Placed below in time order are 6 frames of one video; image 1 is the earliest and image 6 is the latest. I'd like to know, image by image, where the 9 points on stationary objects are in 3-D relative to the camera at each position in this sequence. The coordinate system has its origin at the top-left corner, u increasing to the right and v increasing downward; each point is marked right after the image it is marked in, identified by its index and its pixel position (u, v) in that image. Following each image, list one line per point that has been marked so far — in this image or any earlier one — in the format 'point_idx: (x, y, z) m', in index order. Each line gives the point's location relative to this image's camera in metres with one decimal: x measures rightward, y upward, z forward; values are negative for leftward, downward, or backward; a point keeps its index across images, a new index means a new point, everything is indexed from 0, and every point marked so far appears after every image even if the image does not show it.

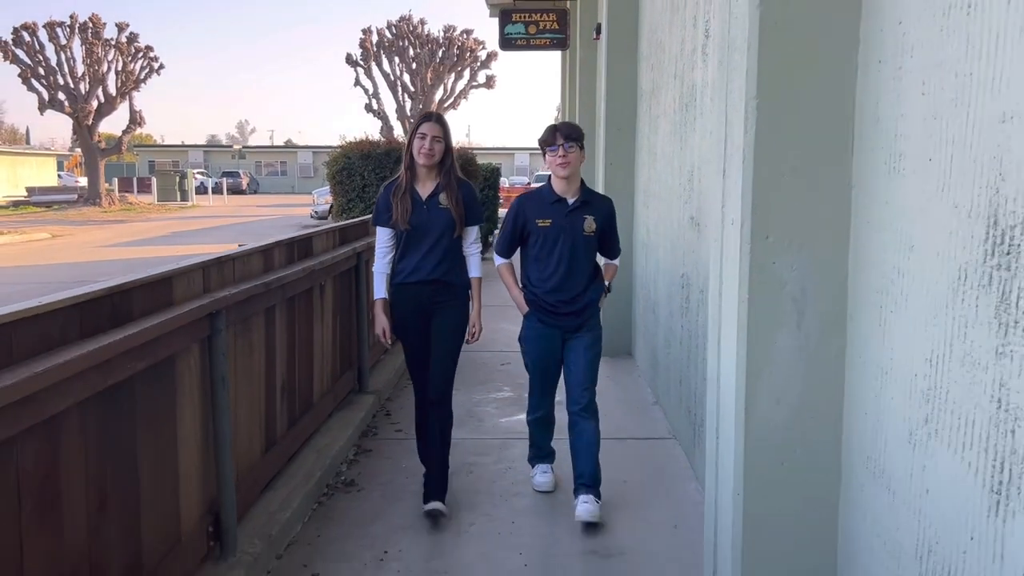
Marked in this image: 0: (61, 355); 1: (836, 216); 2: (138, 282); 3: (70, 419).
0: (-1.1, -0.2, +2.0) m
1: (+0.7, +0.2, +2.0) m
2: (-1.1, 0.0, +2.6) m
3: (-1.1, -0.3, +2.2) m
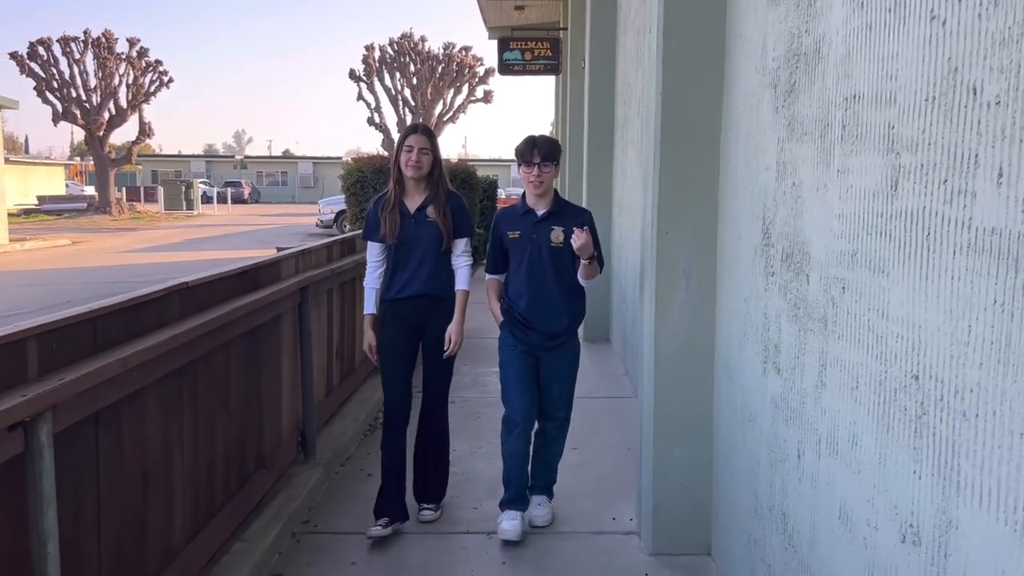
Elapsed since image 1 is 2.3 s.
0: (-1.1, -0.1, +3.3) m
1: (+0.7, +0.3, +3.3) m
2: (-1.1, +0.1, +3.9) m
3: (-1.1, -0.2, +3.4) m
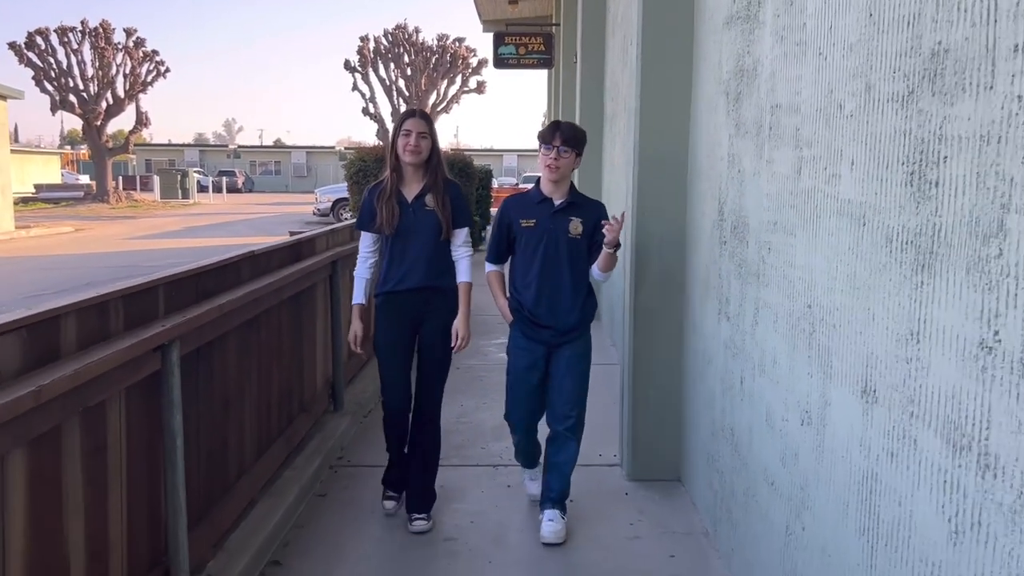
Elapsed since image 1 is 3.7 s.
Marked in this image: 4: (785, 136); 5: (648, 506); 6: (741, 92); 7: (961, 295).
0: (-1.0, +0.1, +4.0) m
1: (+0.7, +0.4, +4.0) m
2: (-1.1, +0.2, +4.5) m
3: (-1.1, -0.1, +4.1) m
4: (+0.8, +0.4, +2.6) m
5: (+0.6, -1.0, +3.9) m
6: (+0.8, +0.7, +3.1) m
7: (+0.8, 0.0, +1.5) m
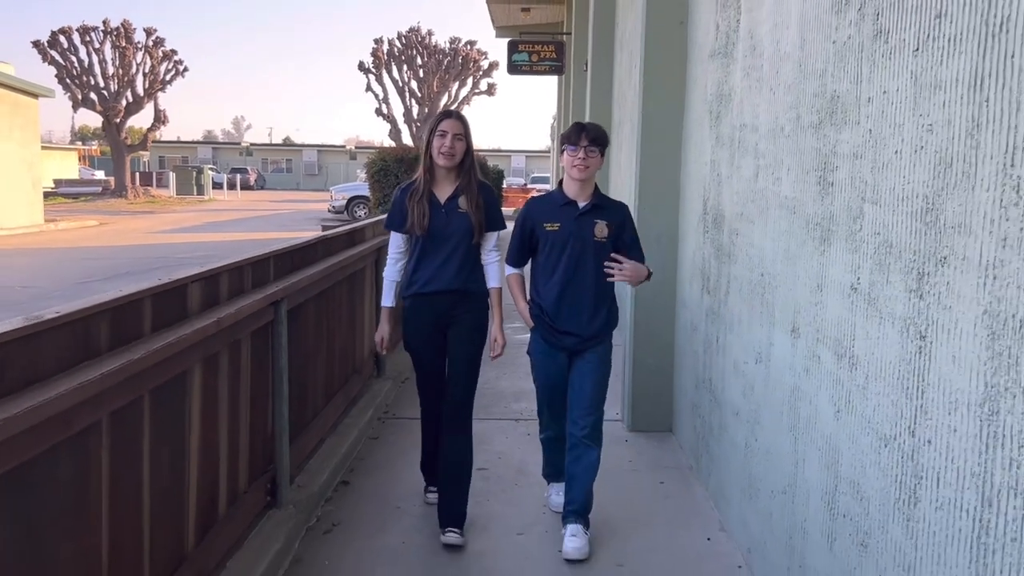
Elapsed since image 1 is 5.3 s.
0: (-0.9, +0.2, +4.8) m
1: (+0.9, +0.5, +4.9) m
2: (-0.9, +0.4, +5.4) m
3: (-1.0, 0.0, +5.0) m
4: (+0.9, +0.5, +3.4) m
5: (+0.7, -0.9, +4.8) m
6: (+0.9, +0.8, +3.9) m
7: (+0.9, +0.1, +2.4) m
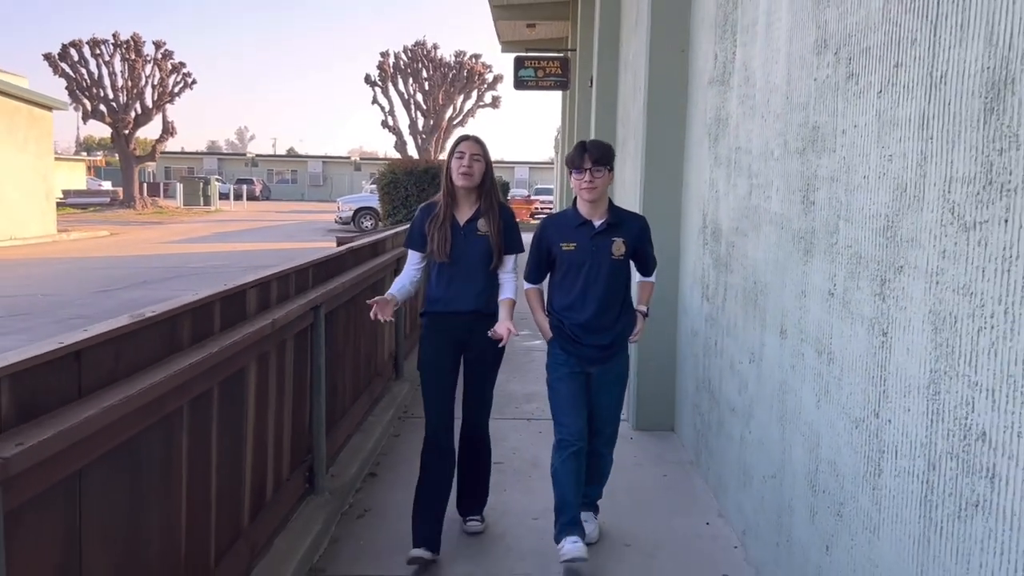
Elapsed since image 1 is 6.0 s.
0: (-0.8, +0.1, +5.2) m
1: (+1.0, +0.4, +5.2) m
2: (-0.9, +0.3, +5.7) m
3: (-0.9, 0.0, +5.3) m
4: (+1.0, +0.5, +3.8) m
5: (+0.8, -0.9, +5.1) m
6: (+1.0, +0.7, +4.3) m
7: (+1.0, +0.1, +2.7) m
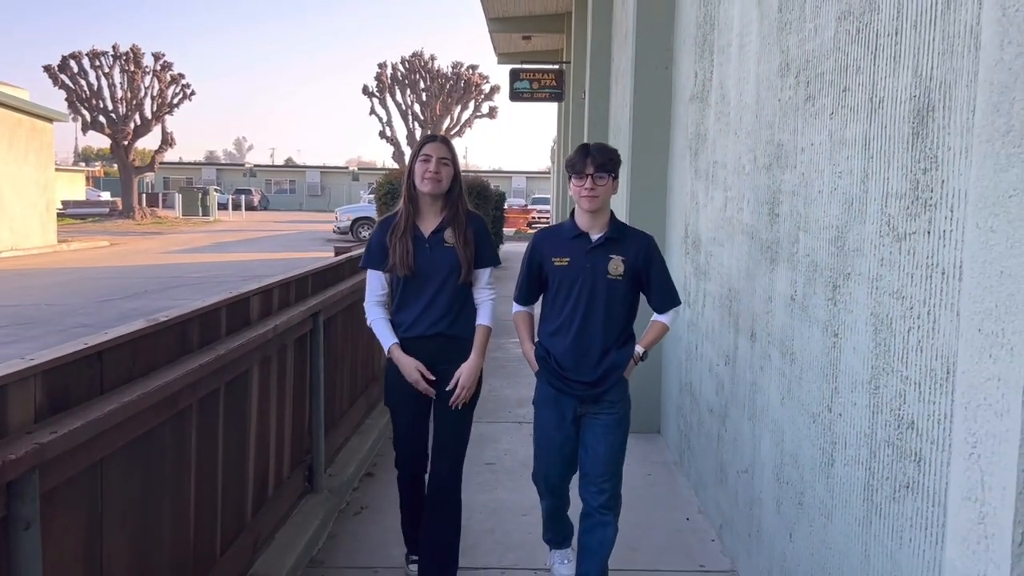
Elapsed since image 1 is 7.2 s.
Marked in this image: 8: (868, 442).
0: (-0.9, +0.1, +5.4) m
1: (+0.9, +0.4, +5.4) m
2: (-0.9, +0.3, +6.0) m
3: (-0.9, -0.1, +5.5) m
4: (+0.9, +0.5, +4.0) m
5: (+0.7, -1.0, +5.3) m
6: (+0.9, +0.7, +4.5) m
7: (+0.9, 0.0, +2.9) m
8: (+0.9, -0.4, +2.2) m
